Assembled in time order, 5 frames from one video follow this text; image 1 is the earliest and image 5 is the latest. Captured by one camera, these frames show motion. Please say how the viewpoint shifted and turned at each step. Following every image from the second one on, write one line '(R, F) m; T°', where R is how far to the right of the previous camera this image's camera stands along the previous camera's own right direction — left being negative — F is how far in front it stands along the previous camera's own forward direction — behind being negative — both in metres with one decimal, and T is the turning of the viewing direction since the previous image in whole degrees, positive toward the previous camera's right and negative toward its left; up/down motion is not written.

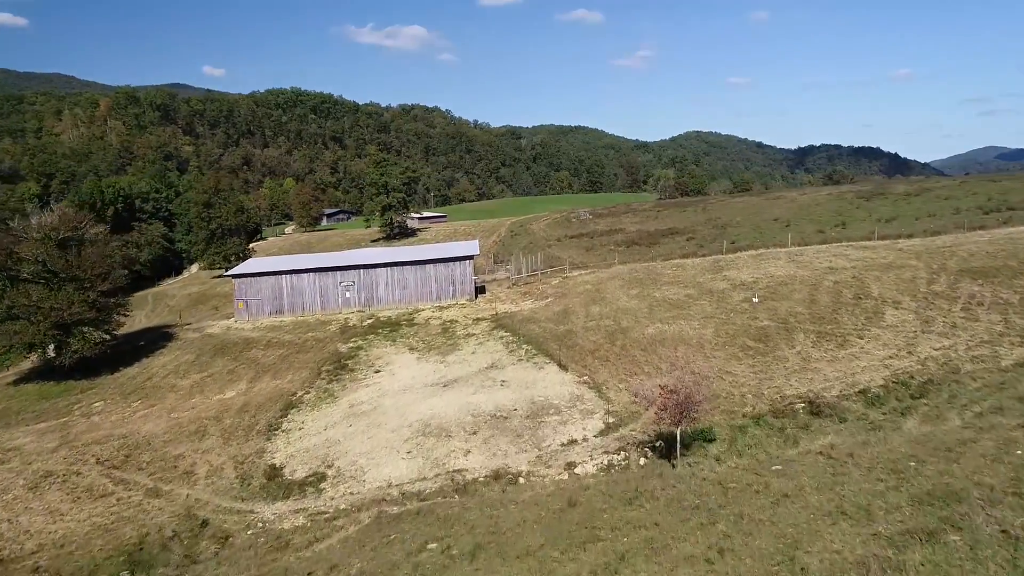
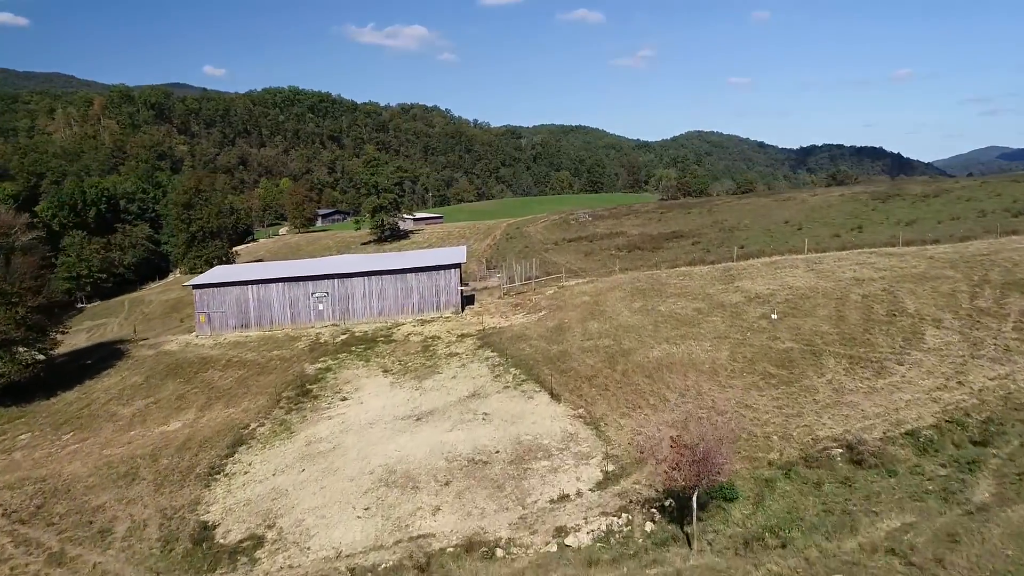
(+0.5, +3.7) m; 0°
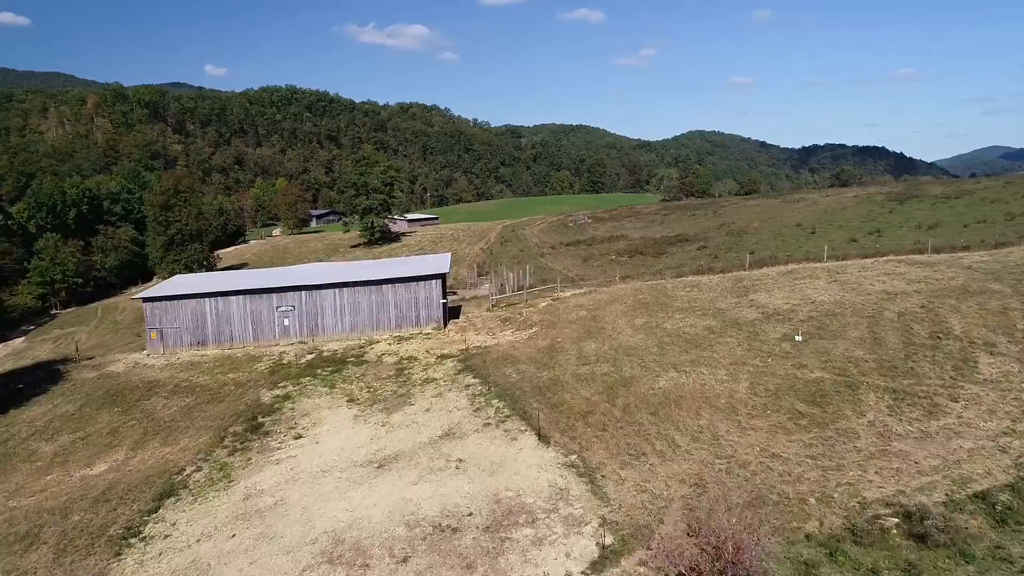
(+0.5, +3.8) m; 0°
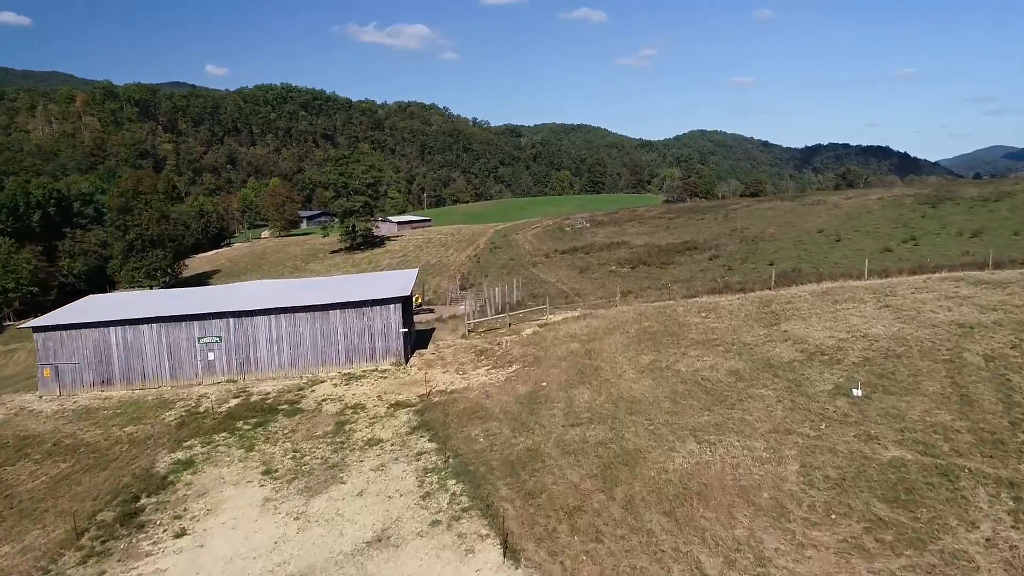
(+0.8, +6.1) m; 0°
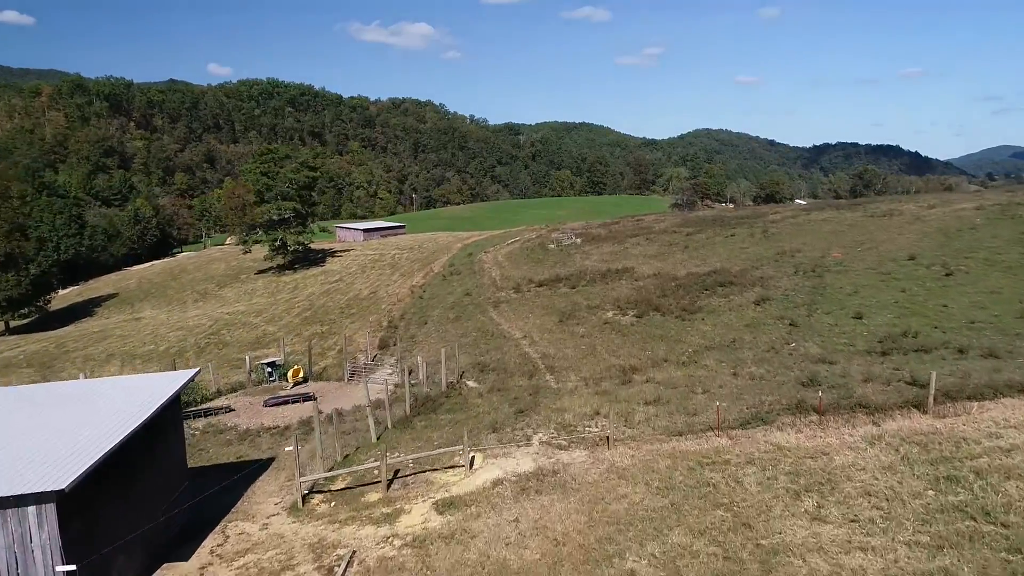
(+2.1, +16.2) m; 0°
